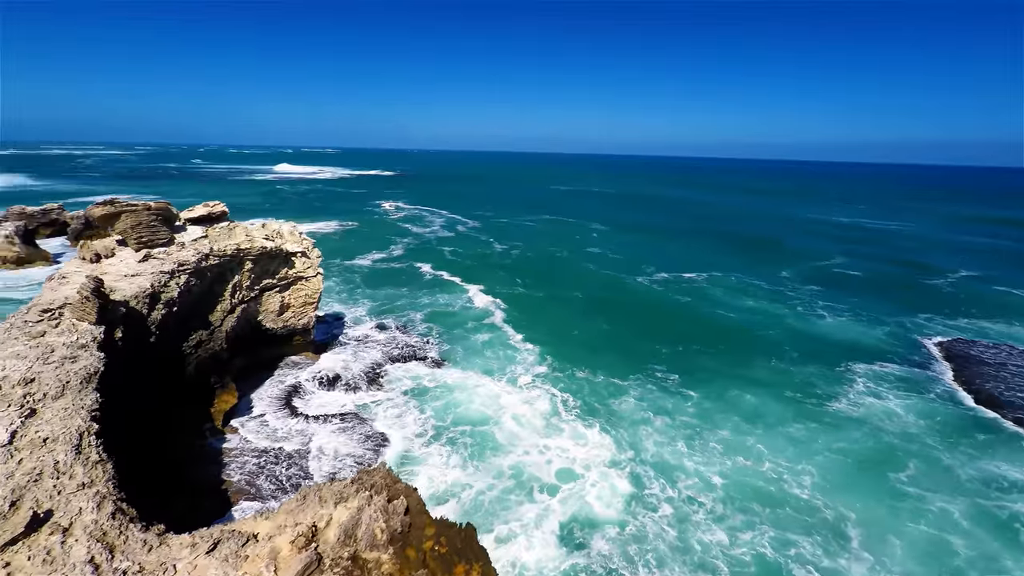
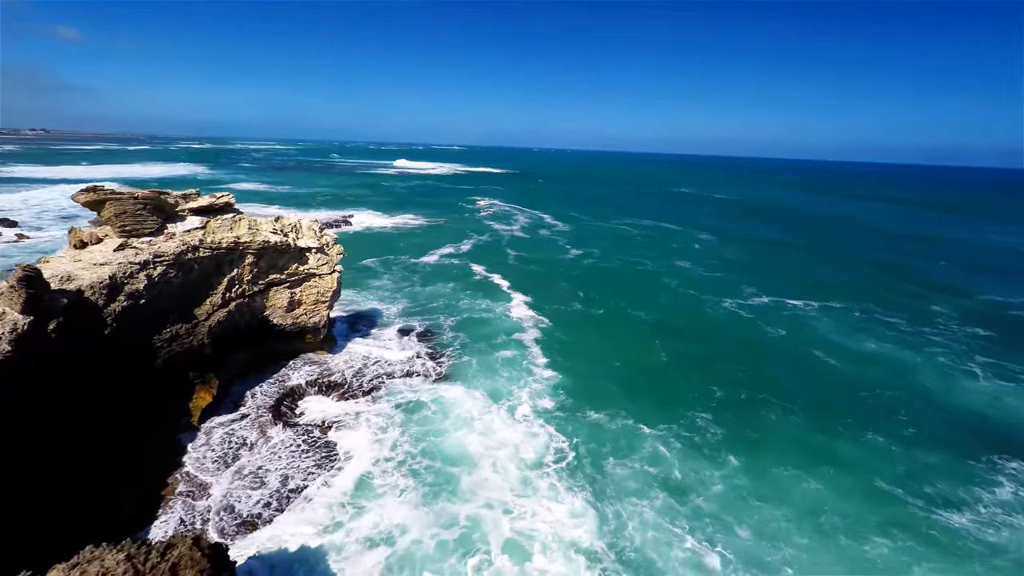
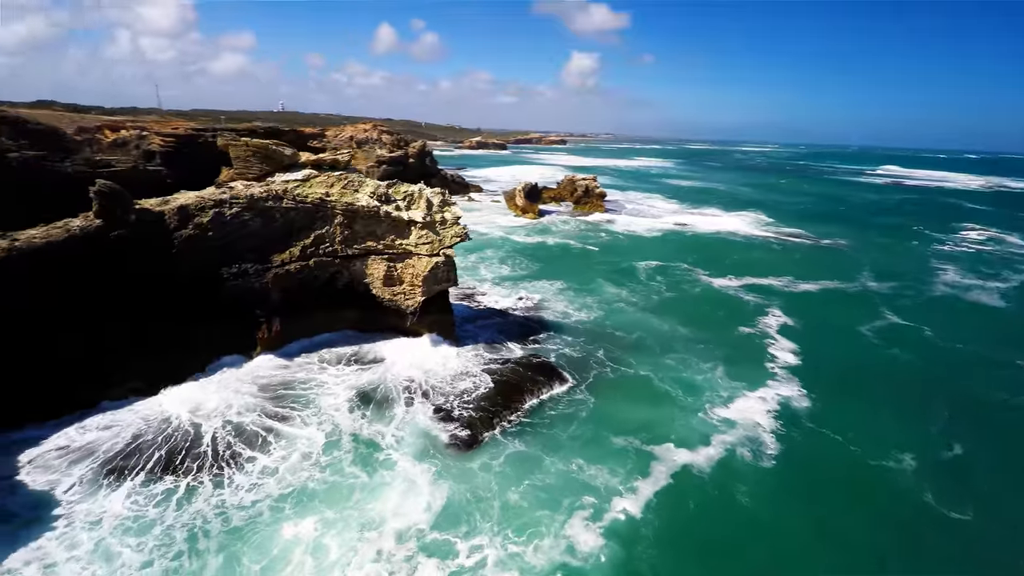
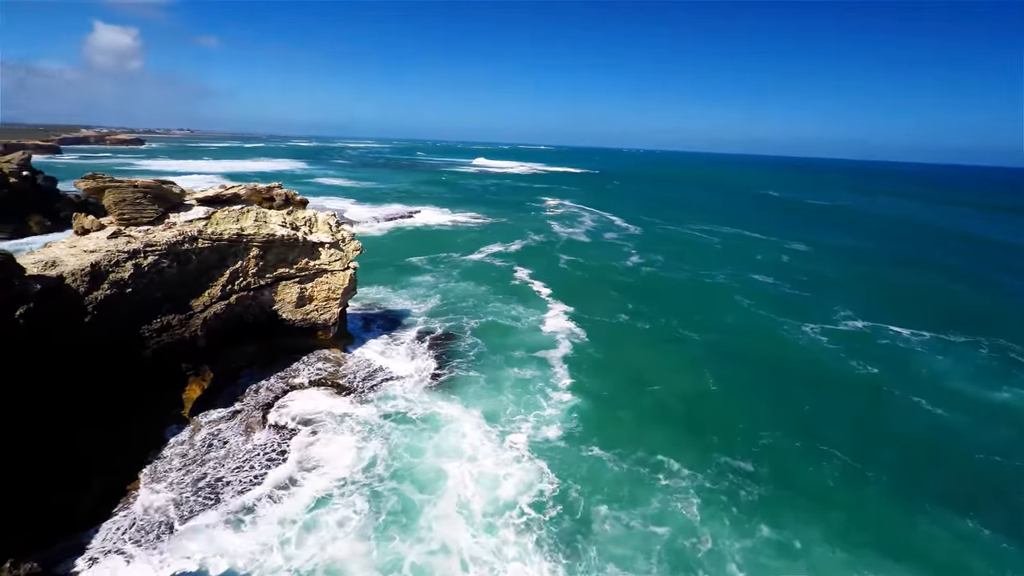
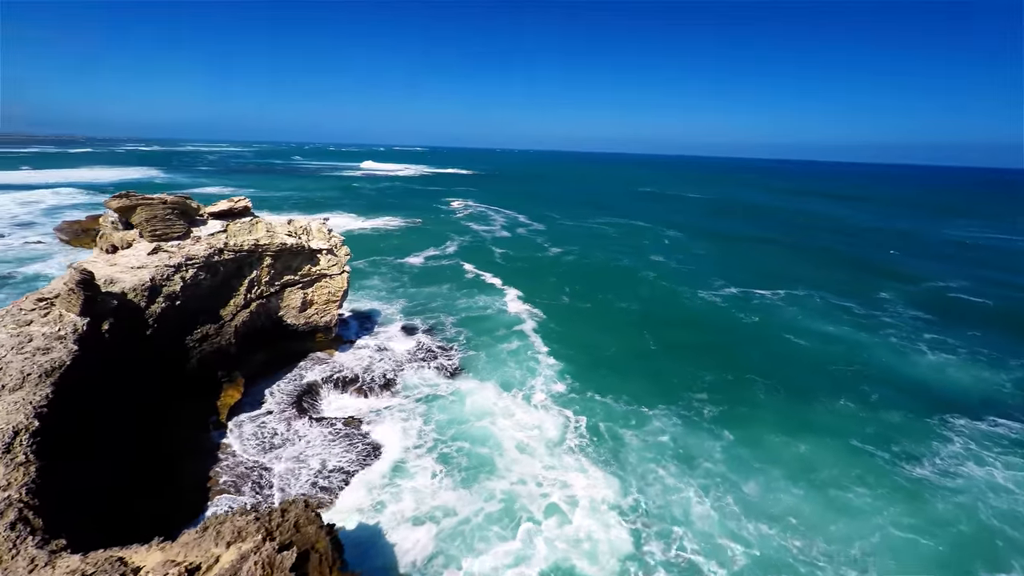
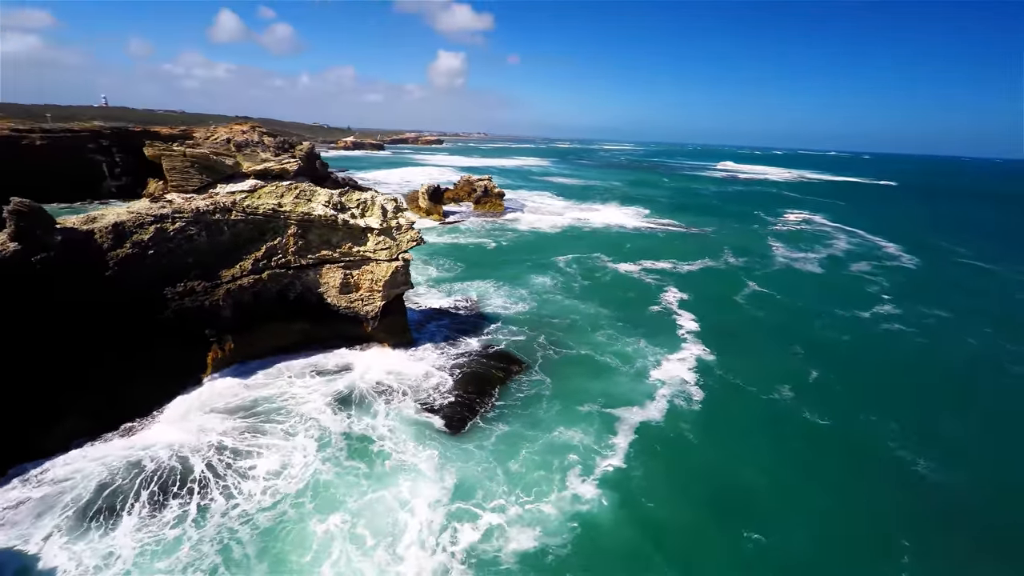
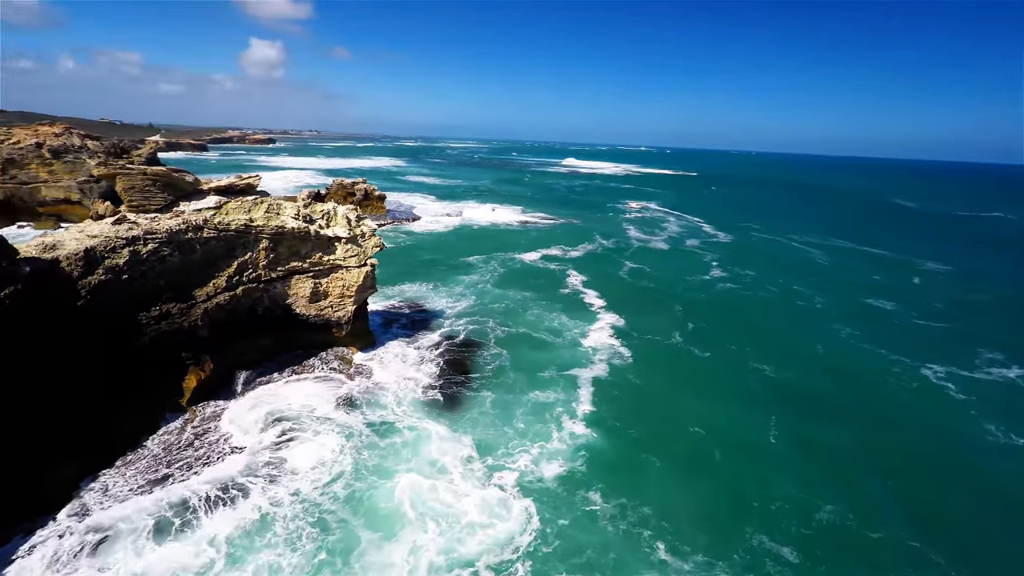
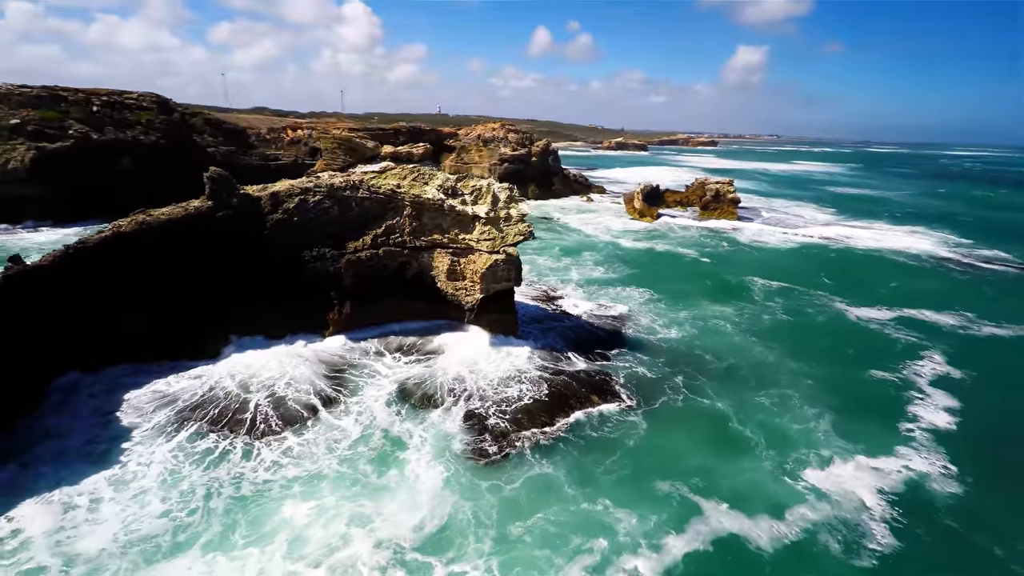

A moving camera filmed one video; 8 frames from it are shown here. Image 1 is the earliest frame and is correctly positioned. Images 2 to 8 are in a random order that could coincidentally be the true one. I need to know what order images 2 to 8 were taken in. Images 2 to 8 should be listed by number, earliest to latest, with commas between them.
5, 2, 4, 7, 6, 3, 8
